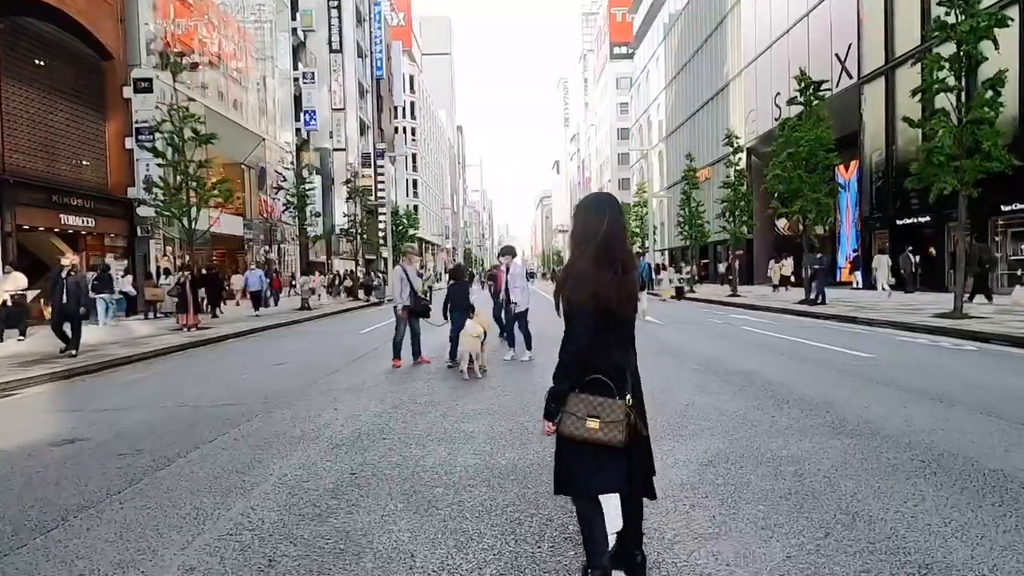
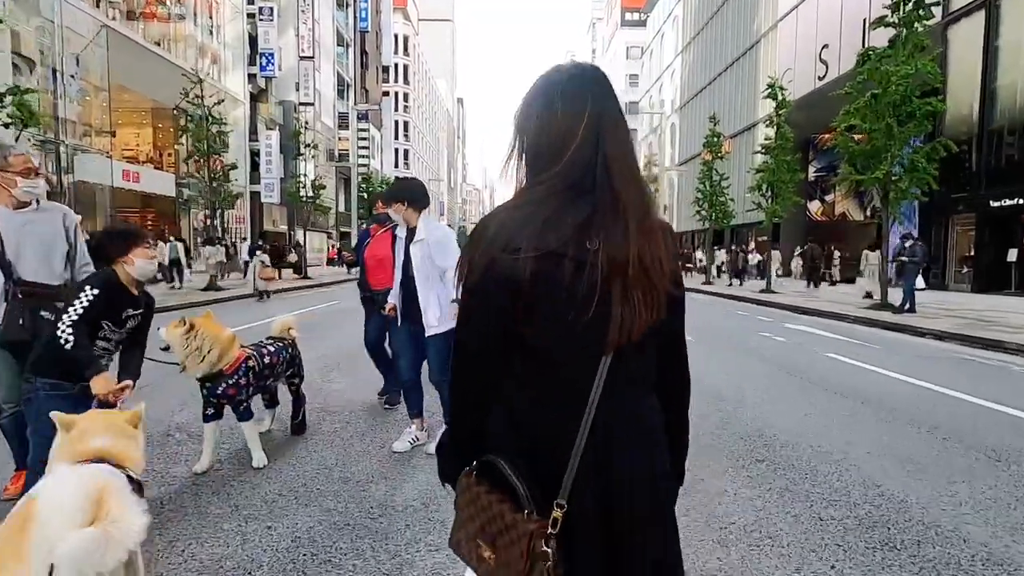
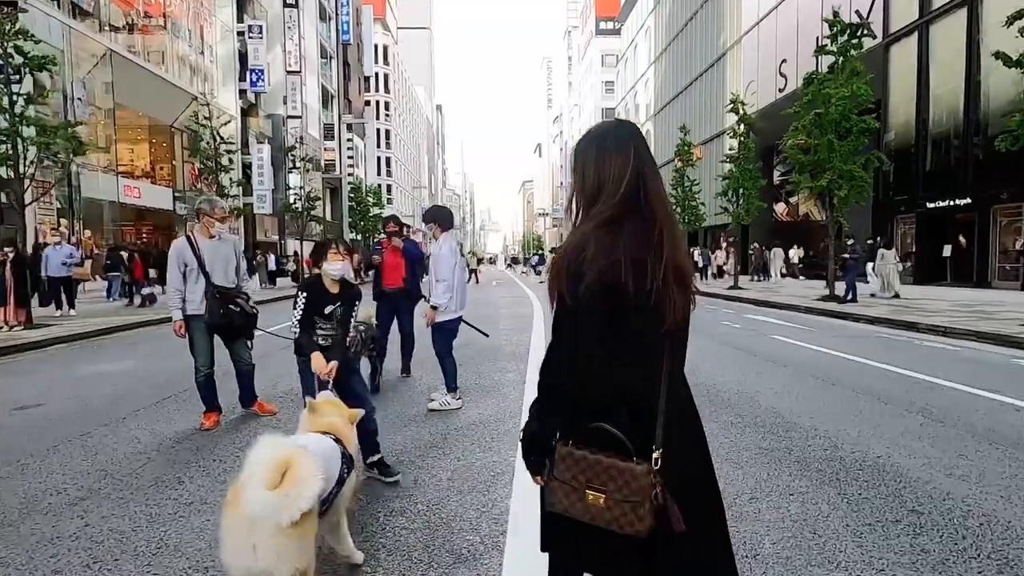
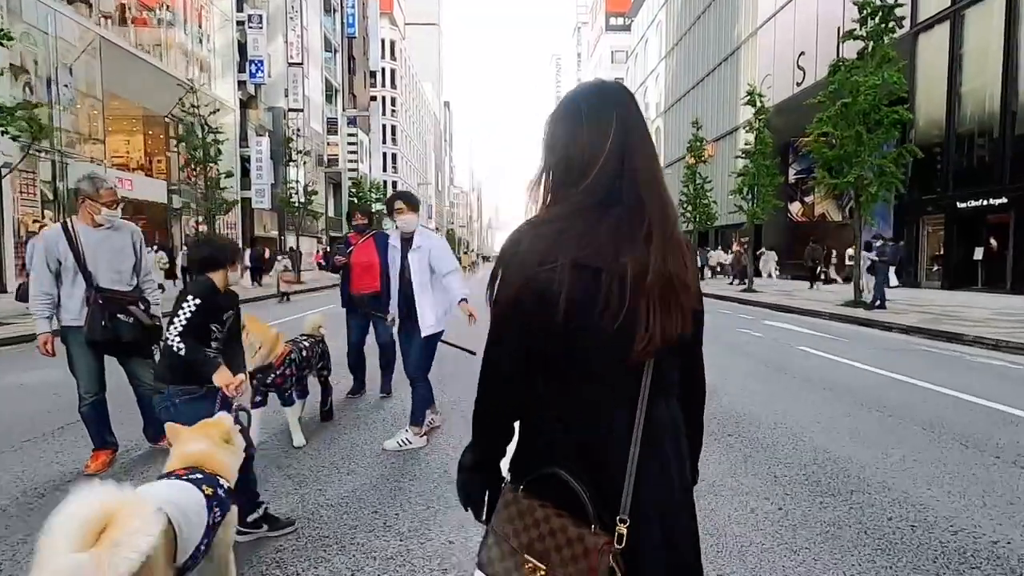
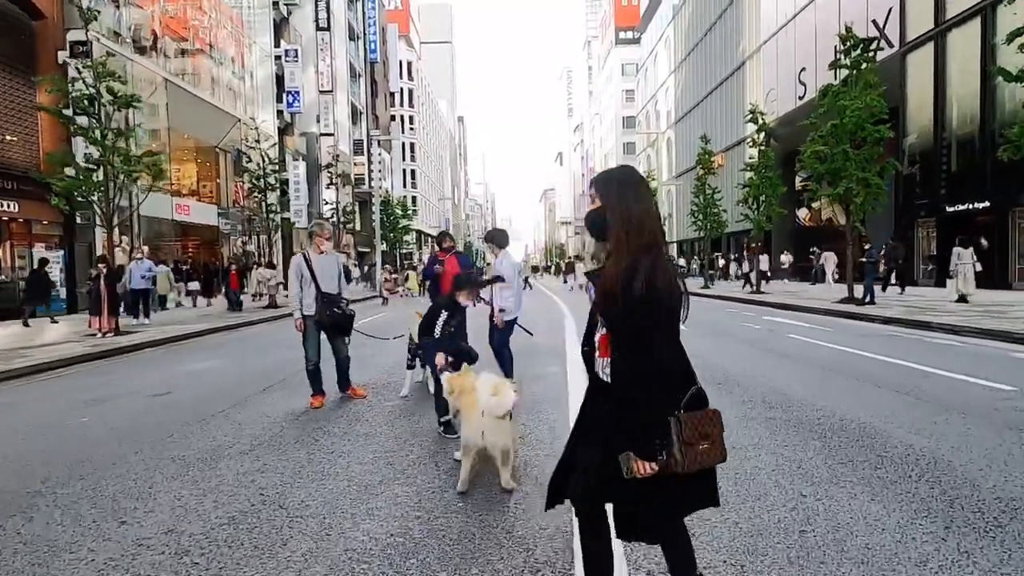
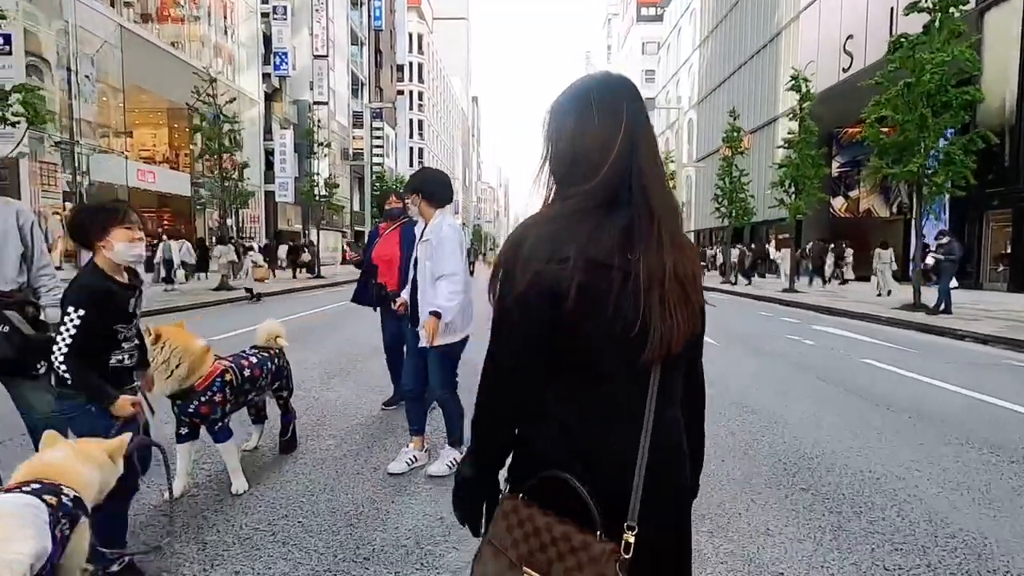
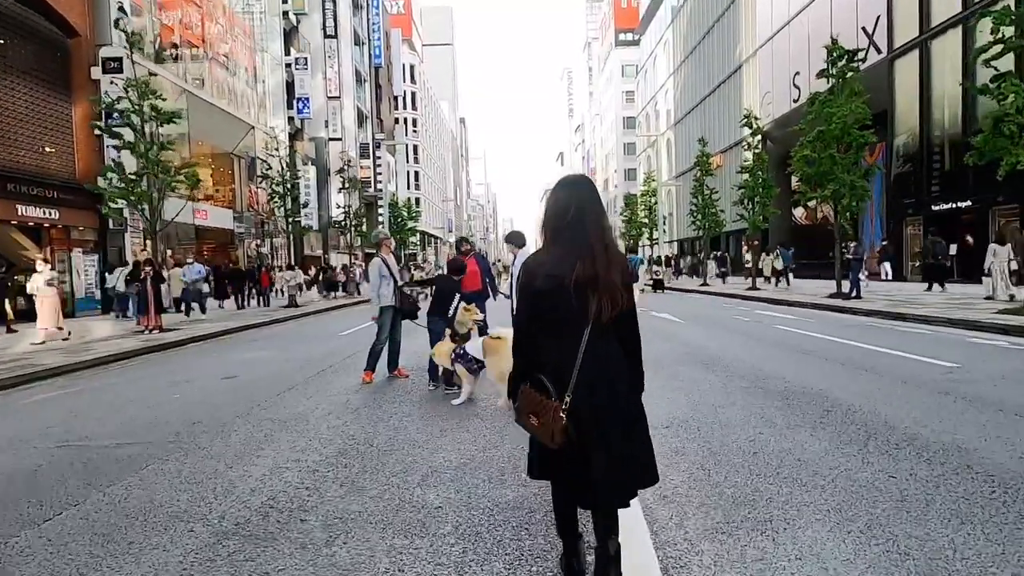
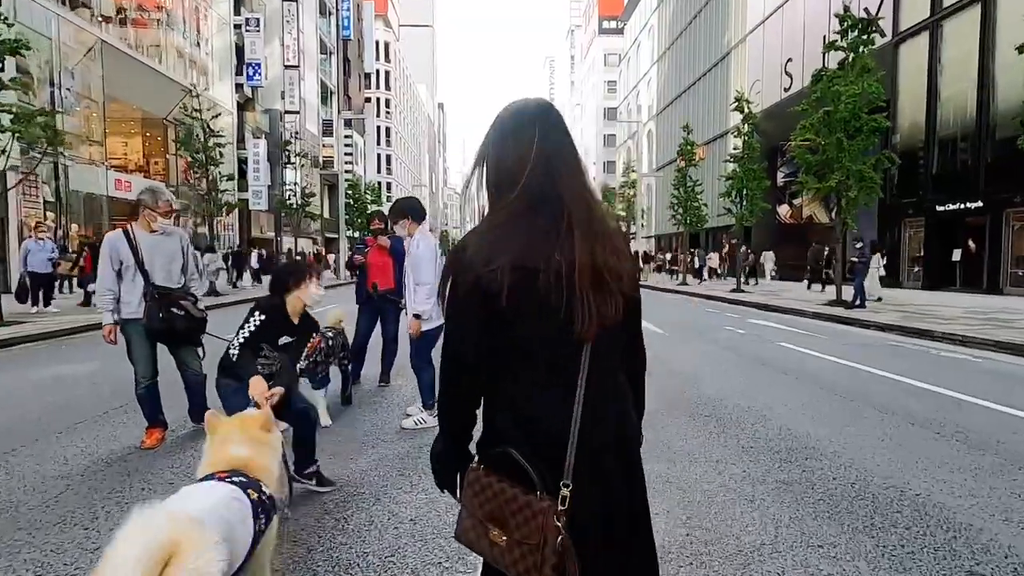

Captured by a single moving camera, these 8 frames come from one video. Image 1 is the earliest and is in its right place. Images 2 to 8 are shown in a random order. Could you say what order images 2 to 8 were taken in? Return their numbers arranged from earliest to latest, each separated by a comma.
7, 5, 3, 8, 4, 2, 6
